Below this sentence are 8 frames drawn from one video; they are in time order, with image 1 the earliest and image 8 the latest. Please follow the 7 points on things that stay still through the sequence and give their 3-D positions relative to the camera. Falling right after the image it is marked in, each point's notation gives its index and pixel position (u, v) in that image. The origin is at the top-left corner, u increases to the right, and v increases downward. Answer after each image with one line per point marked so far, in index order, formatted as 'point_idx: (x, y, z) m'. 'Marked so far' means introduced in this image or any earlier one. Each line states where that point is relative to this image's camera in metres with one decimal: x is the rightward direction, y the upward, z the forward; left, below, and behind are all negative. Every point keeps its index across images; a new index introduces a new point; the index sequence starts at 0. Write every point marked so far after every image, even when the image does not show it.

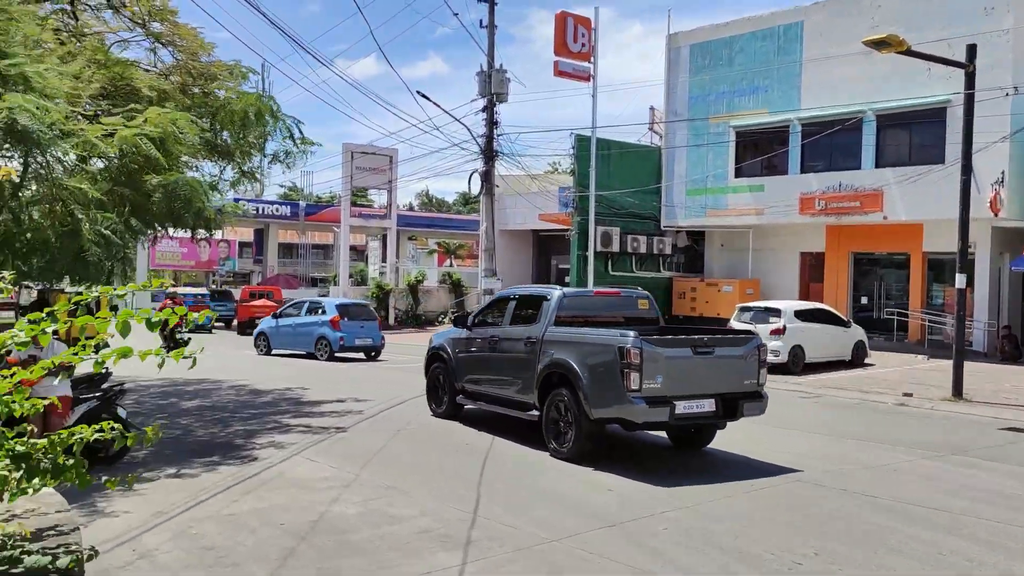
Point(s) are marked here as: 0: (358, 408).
0: (-2.1, -1.7, +12.7) m
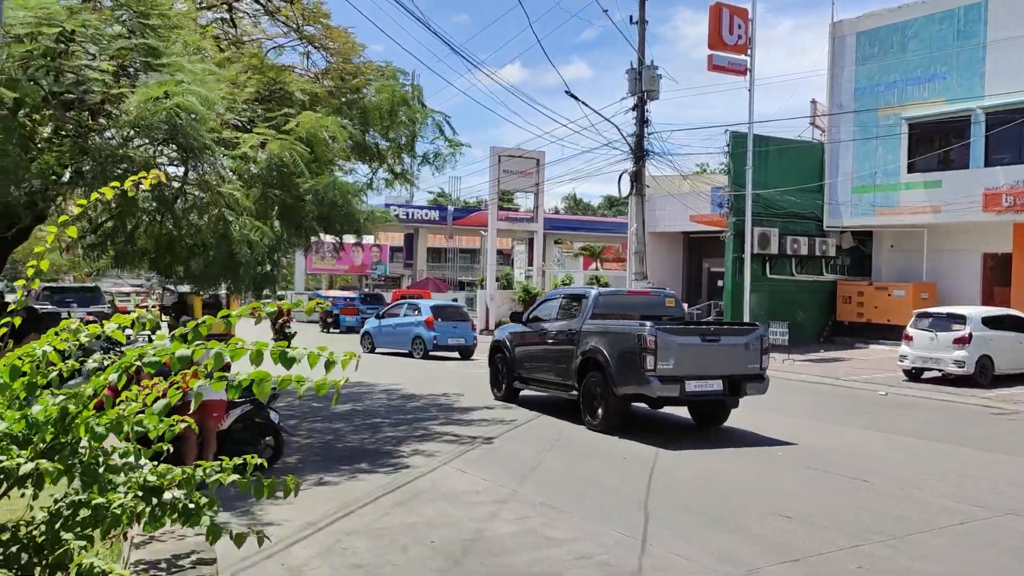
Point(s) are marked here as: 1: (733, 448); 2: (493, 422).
0: (-0.1, -1.7, +12.3) m
1: (+2.7, -1.9, +11.1) m
2: (-0.3, -1.7, +11.8) m
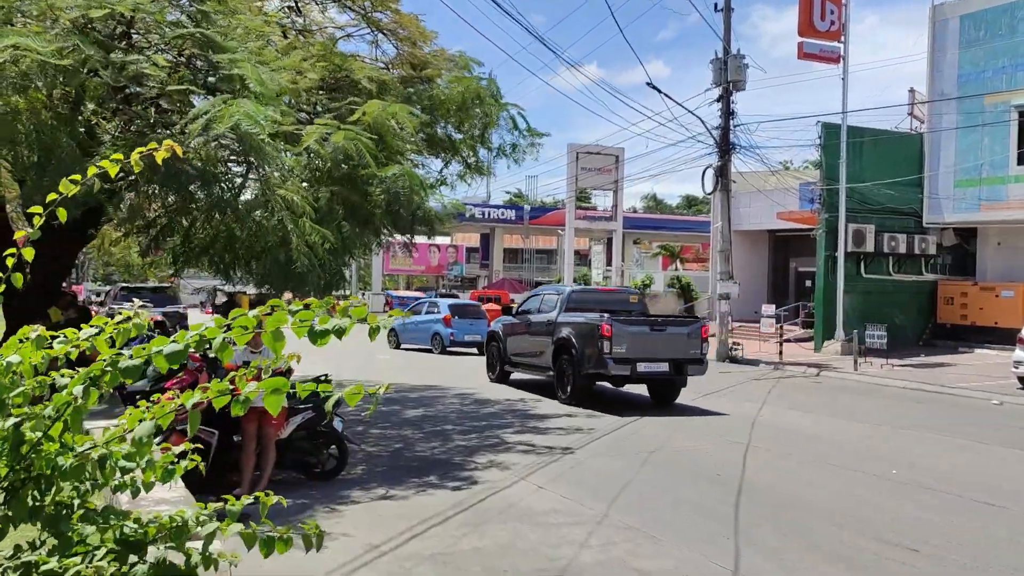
0: (+0.9, -1.7, +11.5) m
1: (+3.6, -1.9, +10.1) m
2: (+0.7, -1.7, +11.1) m
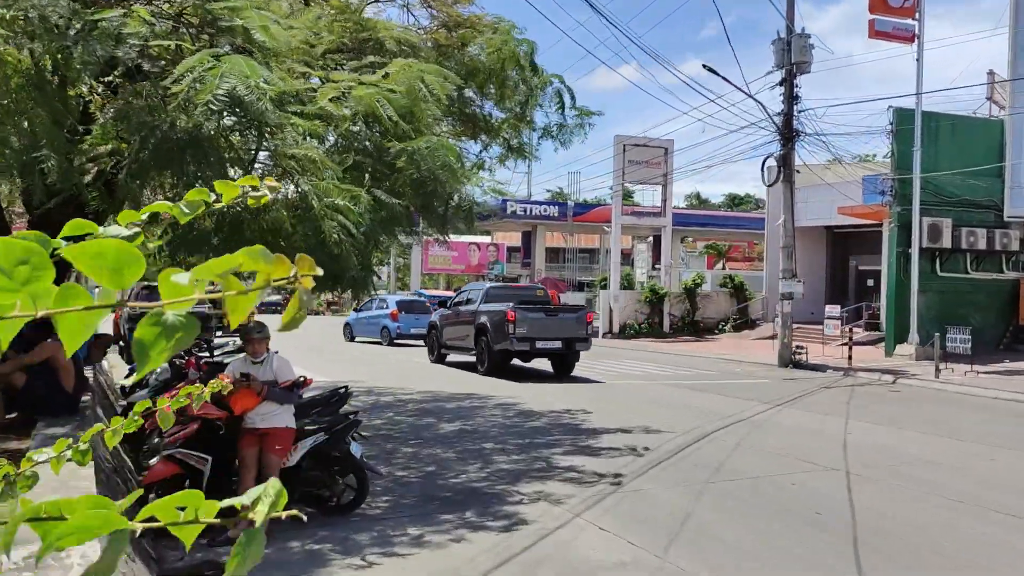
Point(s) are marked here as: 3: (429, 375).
0: (+1.5, -1.7, +10.0) m
1: (+4.1, -1.9, +8.5) m
2: (+1.2, -1.7, +9.6) m
3: (-1.6, -1.6, +16.8) m
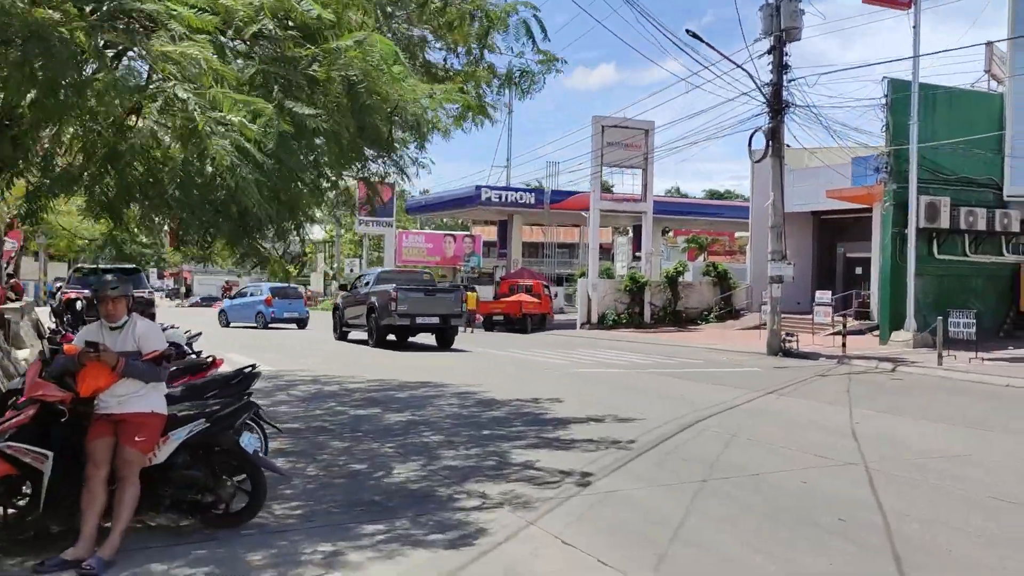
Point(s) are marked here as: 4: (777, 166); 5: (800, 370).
0: (+1.1, -1.4, +8.5) m
1: (+3.7, -1.6, +7.0) m
2: (+0.8, -1.4, +8.1) m
3: (-2.2, -1.3, +15.3) m
4: (+5.5, +2.5, +18.9) m
5: (+5.1, -1.5, +16.1) m
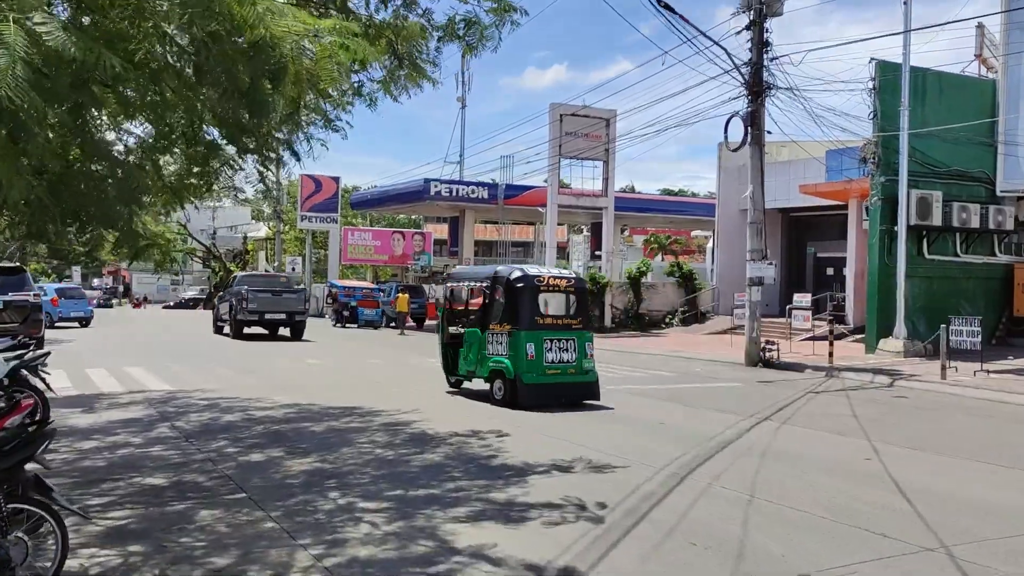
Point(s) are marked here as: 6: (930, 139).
0: (+0.6, -1.4, +6.3) m
1: (+3.3, -1.6, +5.0) m
2: (+0.4, -1.4, +5.9) m
3: (-2.9, -1.3, +12.9) m
4: (+4.5, +2.5, +17.0) m
5: (+4.3, -1.5, +14.2) m
6: (+8.5, +3.0, +18.5) m
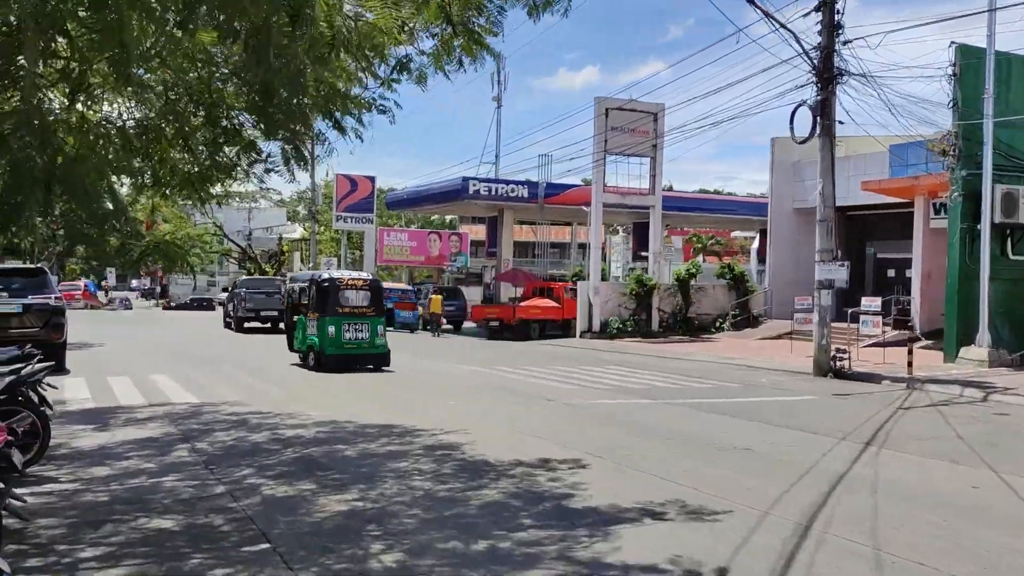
0: (+1.1, -1.5, +5.2) m
1: (+3.7, -1.7, +3.7) m
2: (+0.9, -1.5, +4.8) m
3: (-2.2, -1.4, +11.9) m
4: (+5.4, +2.4, +15.7) m
5: (+5.0, -1.6, +12.8) m
6: (+9.4, +3.0, +17.0) m
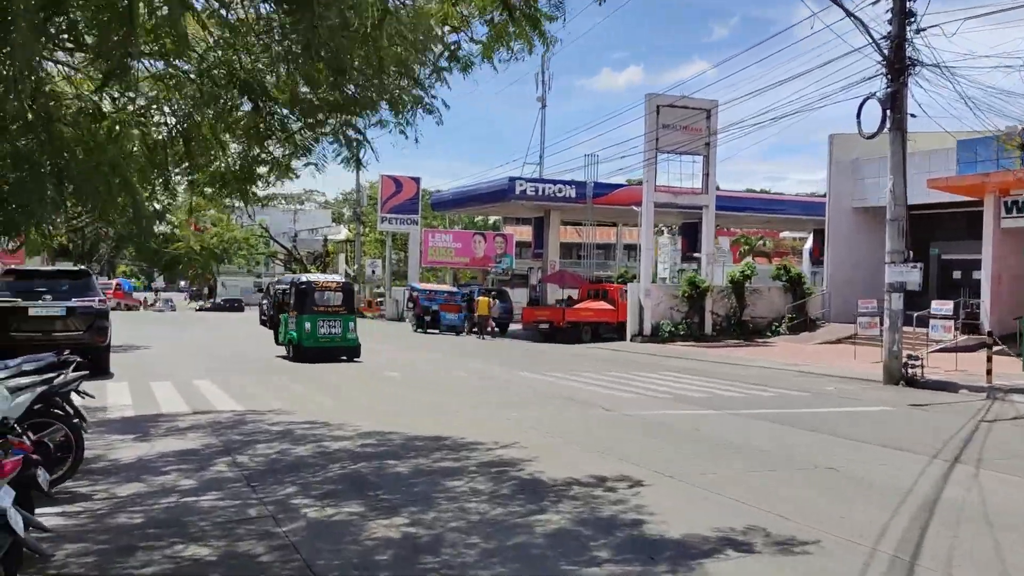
0: (+1.5, -1.5, +4.5) m
1: (+4.0, -1.7, +3.0) m
2: (+1.2, -1.5, +4.1) m
3: (-1.5, -1.4, +11.4) m
4: (+6.2, +2.4, +14.8) m
5: (+5.8, -1.6, +12.0) m
6: (+10.3, +2.9, +16.0) m
